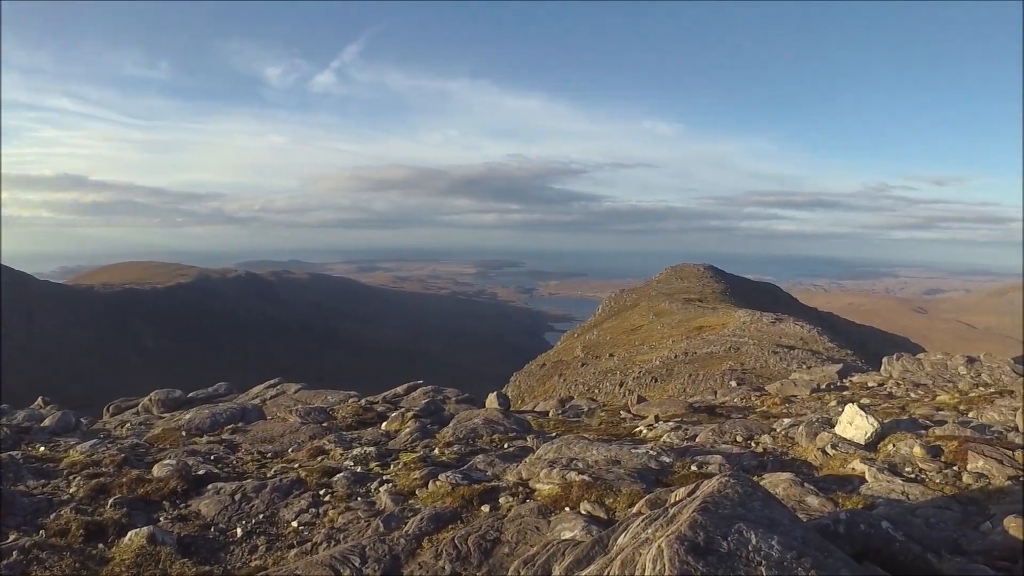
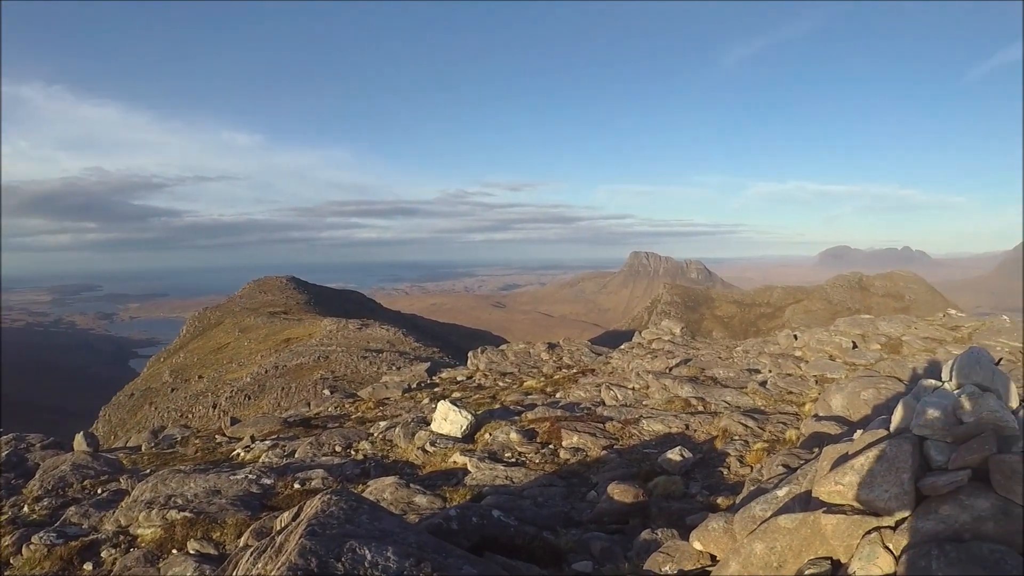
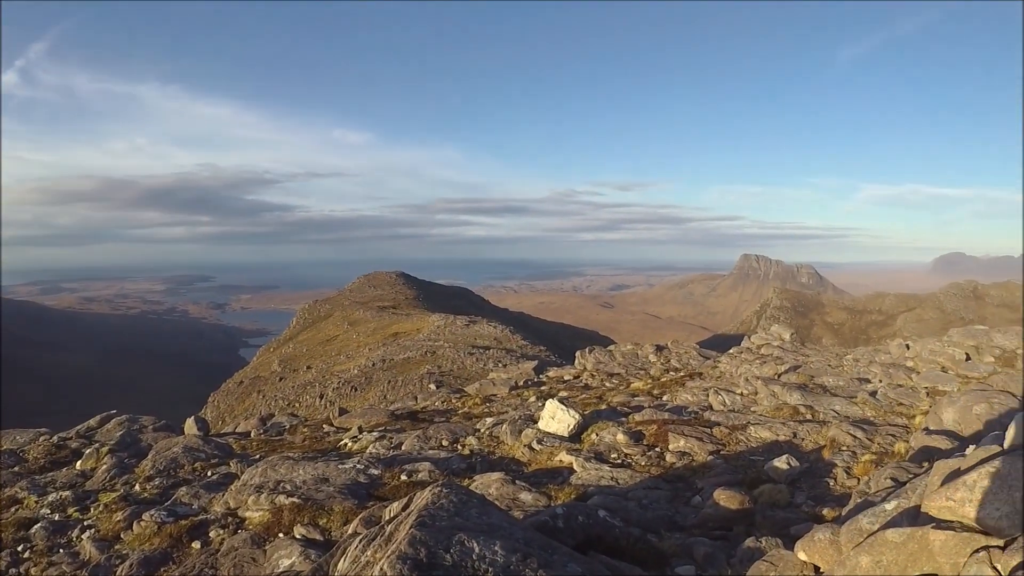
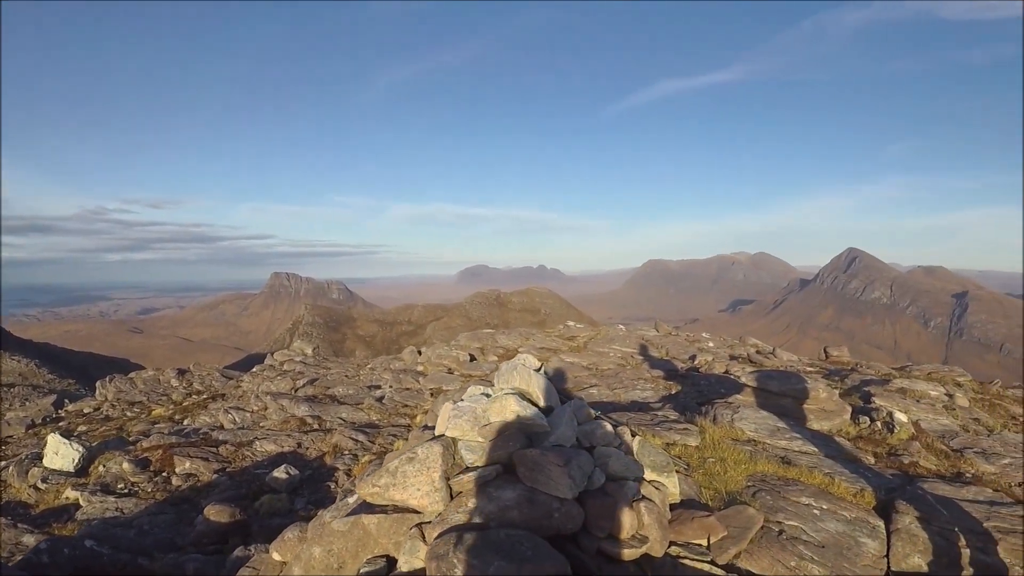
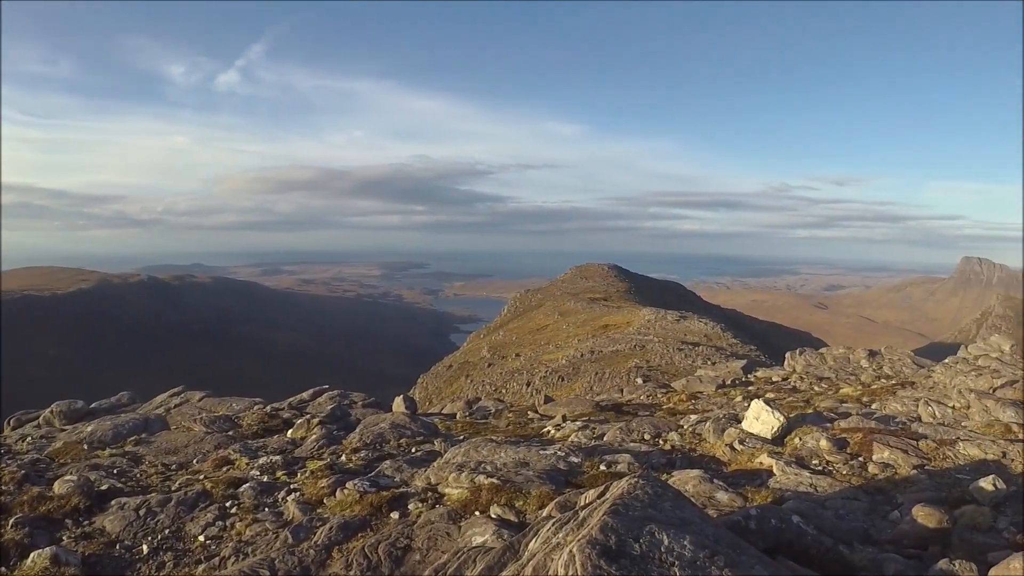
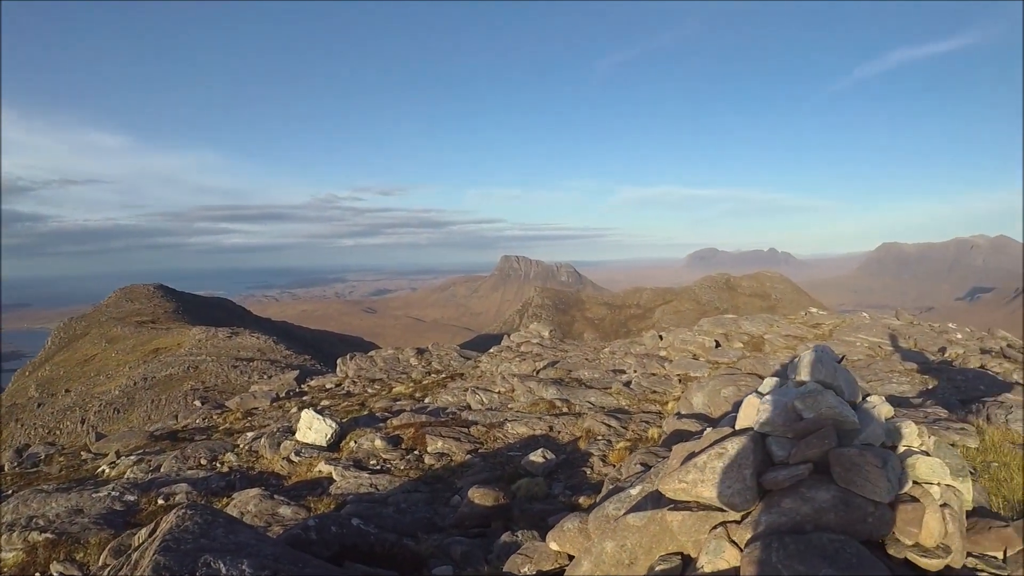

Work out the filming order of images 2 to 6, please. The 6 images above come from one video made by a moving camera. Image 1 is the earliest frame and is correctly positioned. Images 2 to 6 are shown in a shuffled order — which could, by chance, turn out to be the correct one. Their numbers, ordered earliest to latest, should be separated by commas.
5, 3, 2, 6, 4
